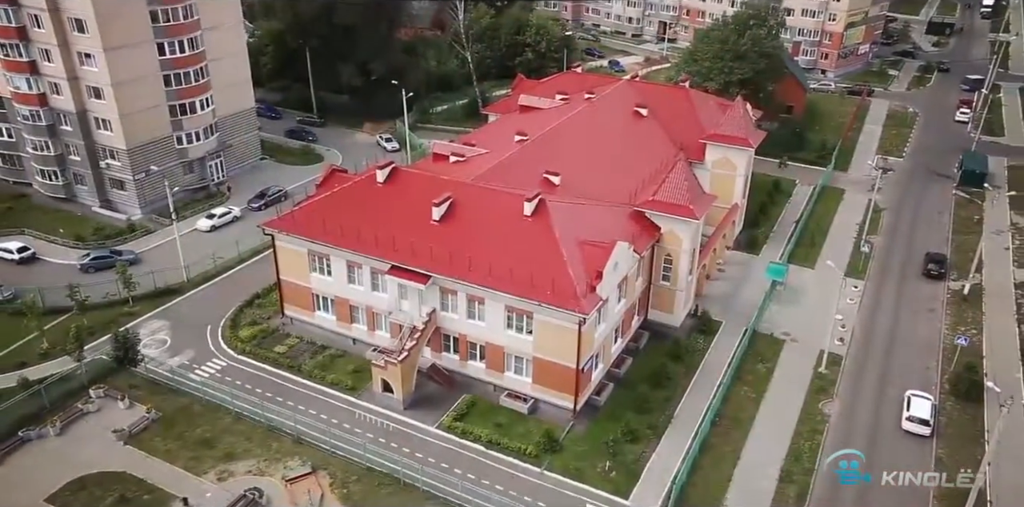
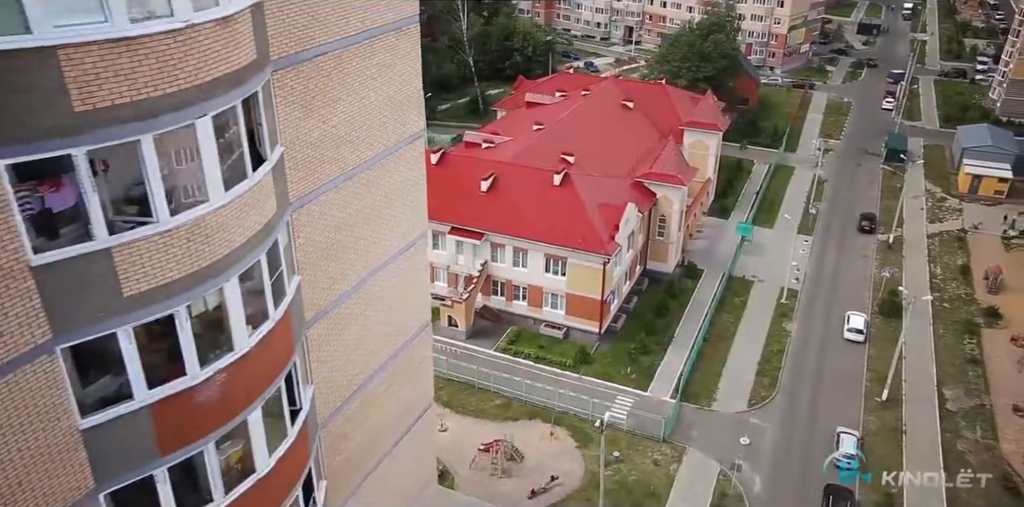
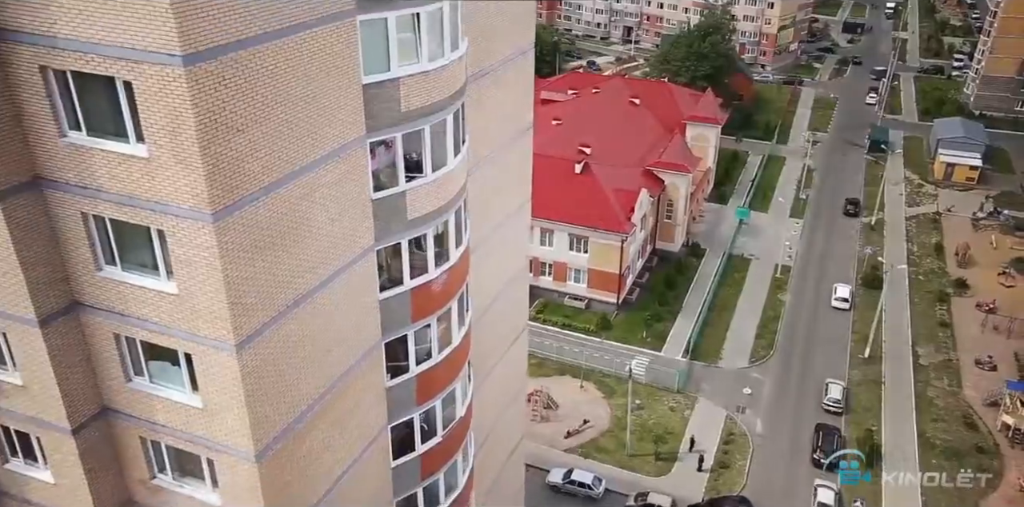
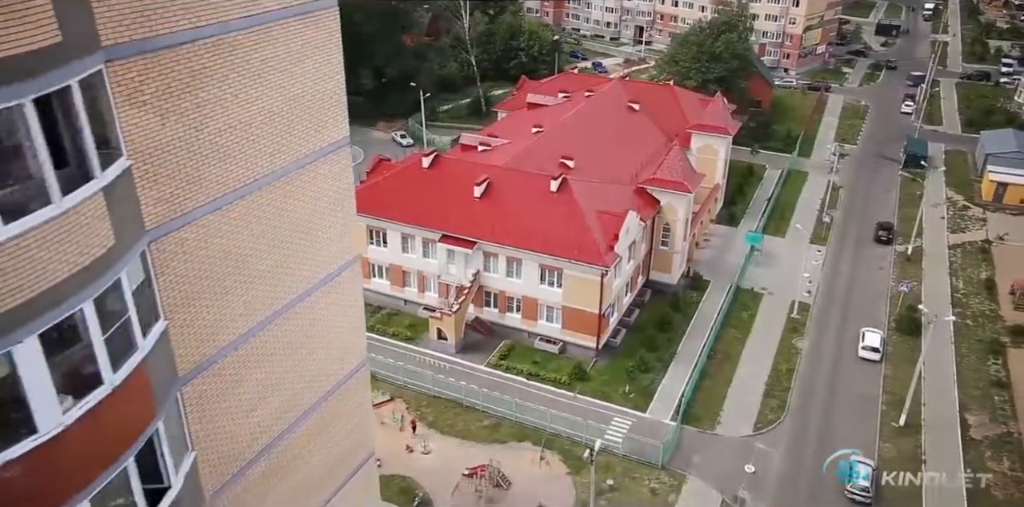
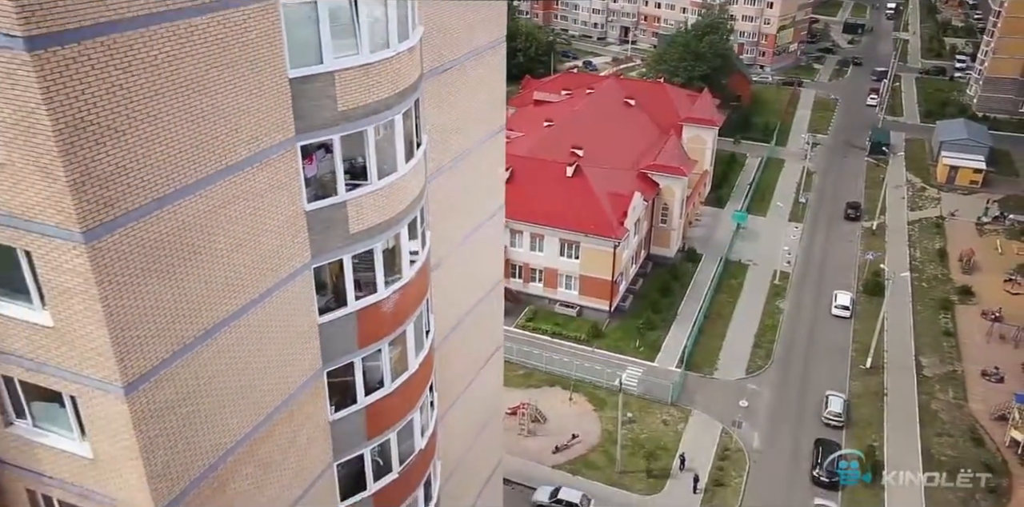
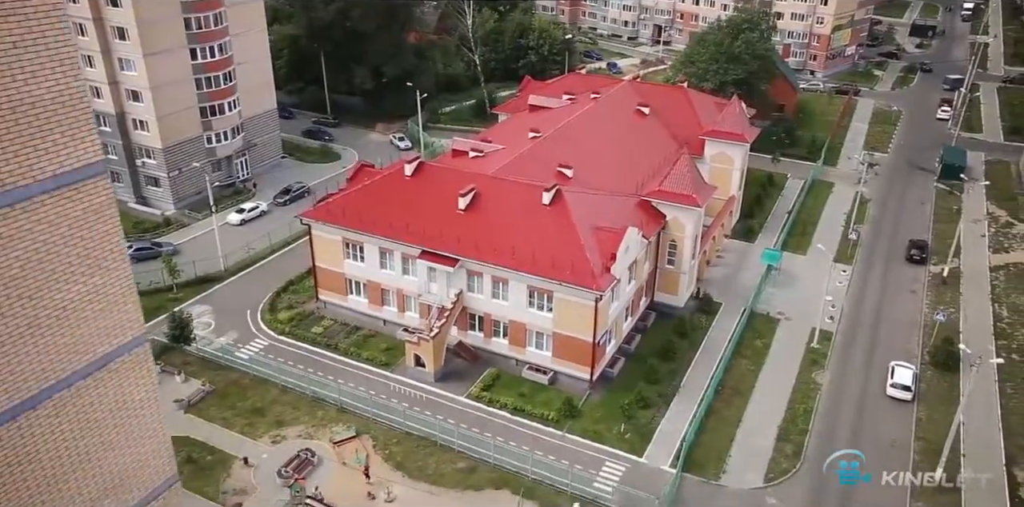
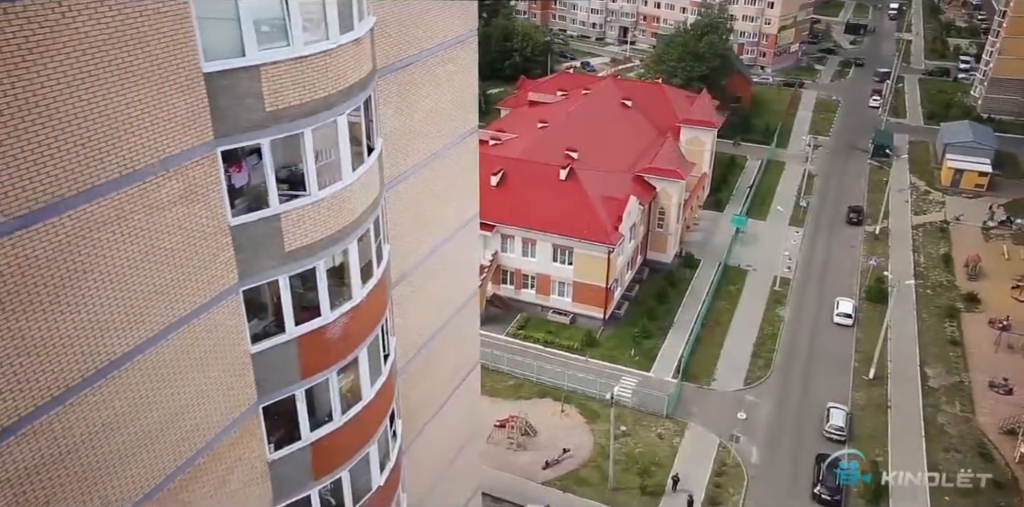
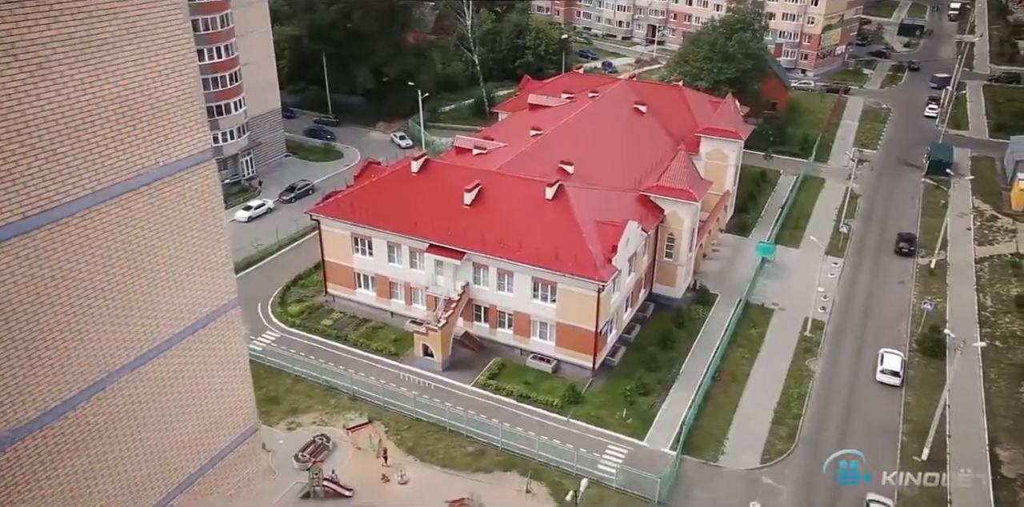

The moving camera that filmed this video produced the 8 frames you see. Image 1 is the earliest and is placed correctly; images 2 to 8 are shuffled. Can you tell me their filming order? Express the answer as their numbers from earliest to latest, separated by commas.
6, 8, 4, 2, 7, 5, 3
